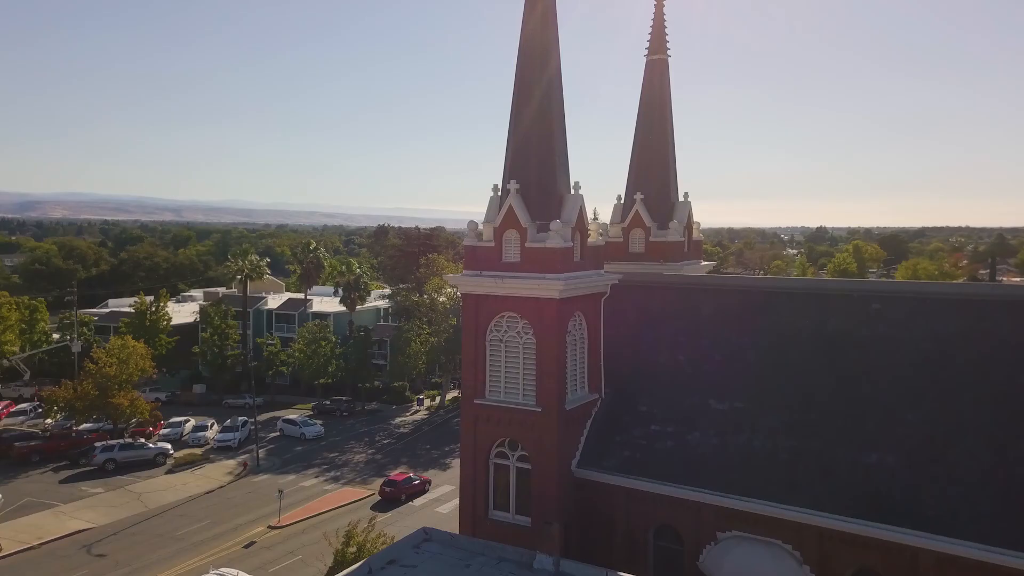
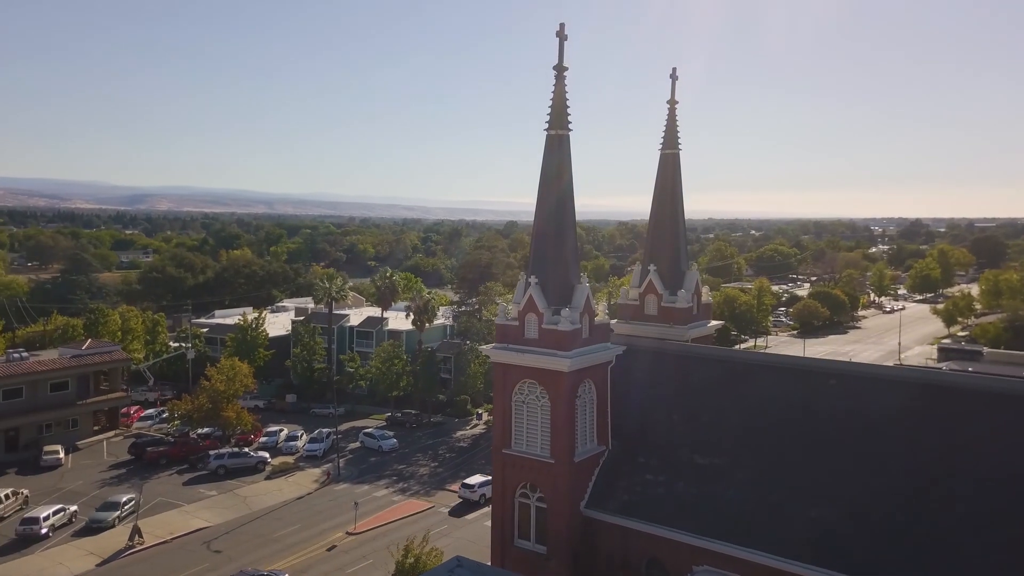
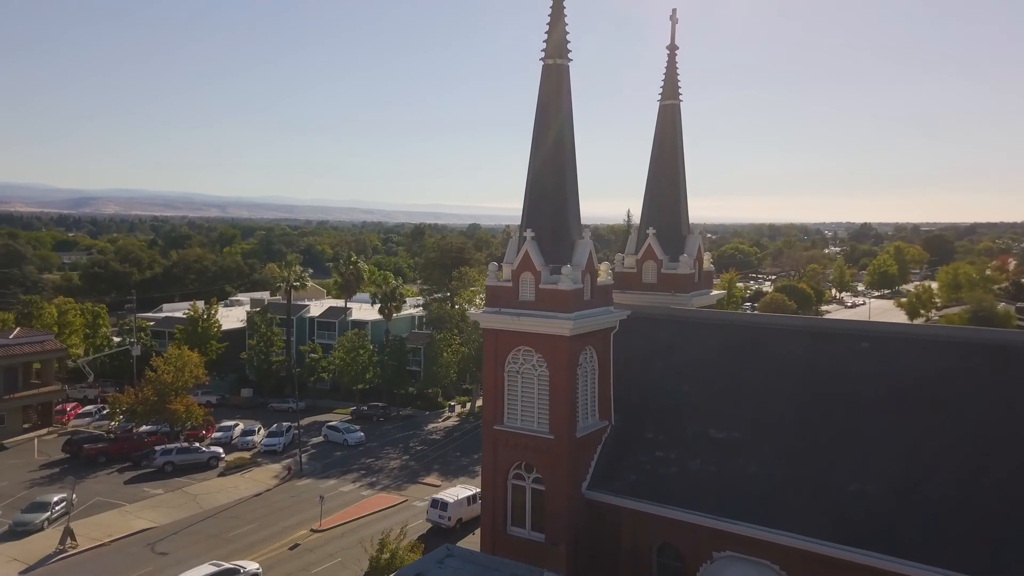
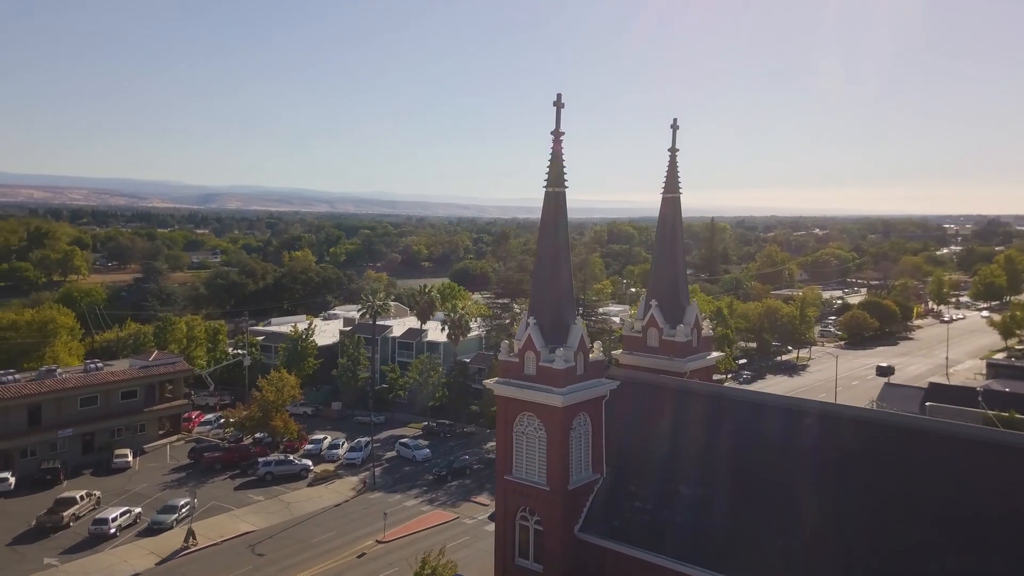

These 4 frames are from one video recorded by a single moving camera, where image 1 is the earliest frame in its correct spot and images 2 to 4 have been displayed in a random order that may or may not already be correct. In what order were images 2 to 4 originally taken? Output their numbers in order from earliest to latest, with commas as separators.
3, 2, 4
